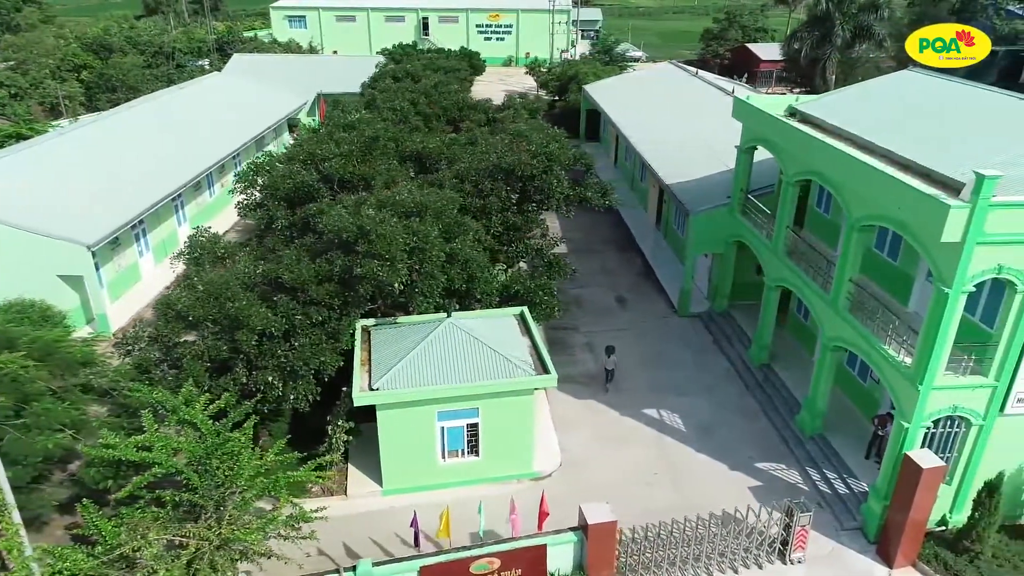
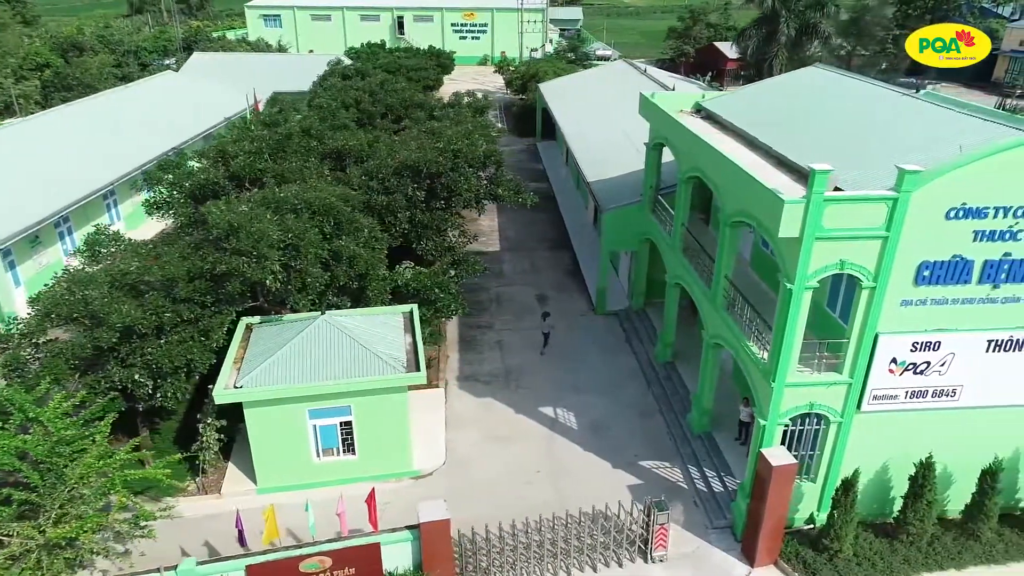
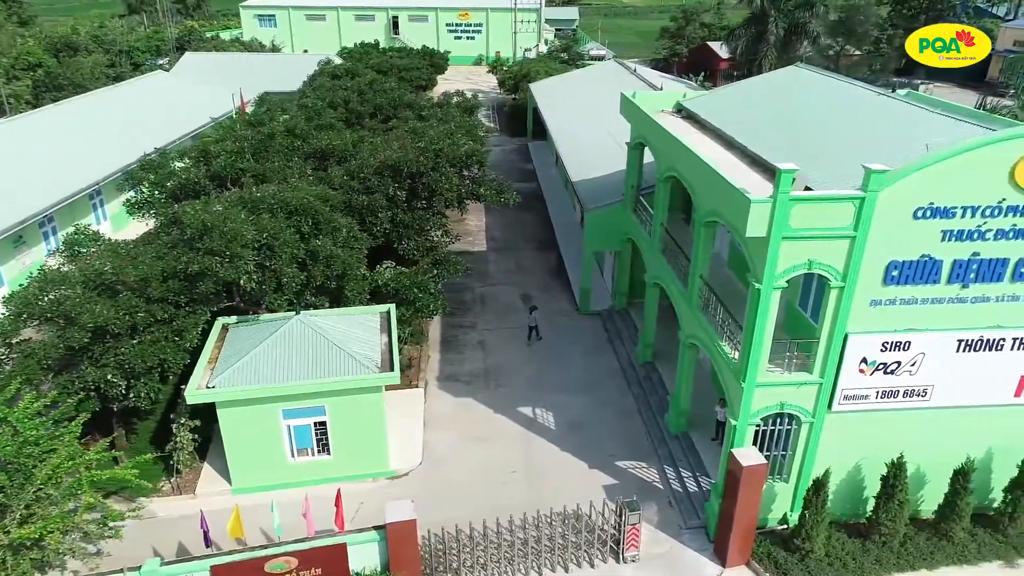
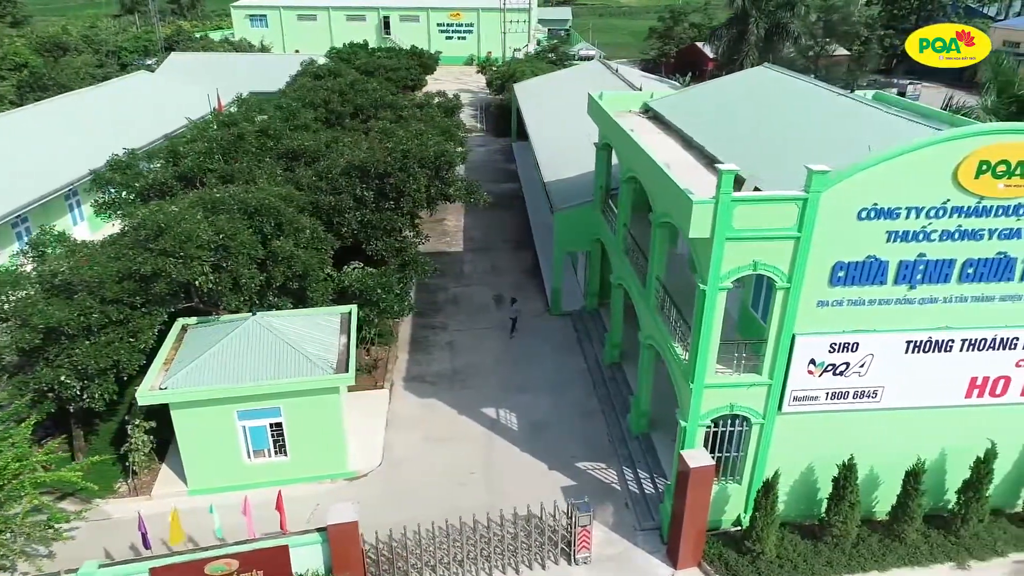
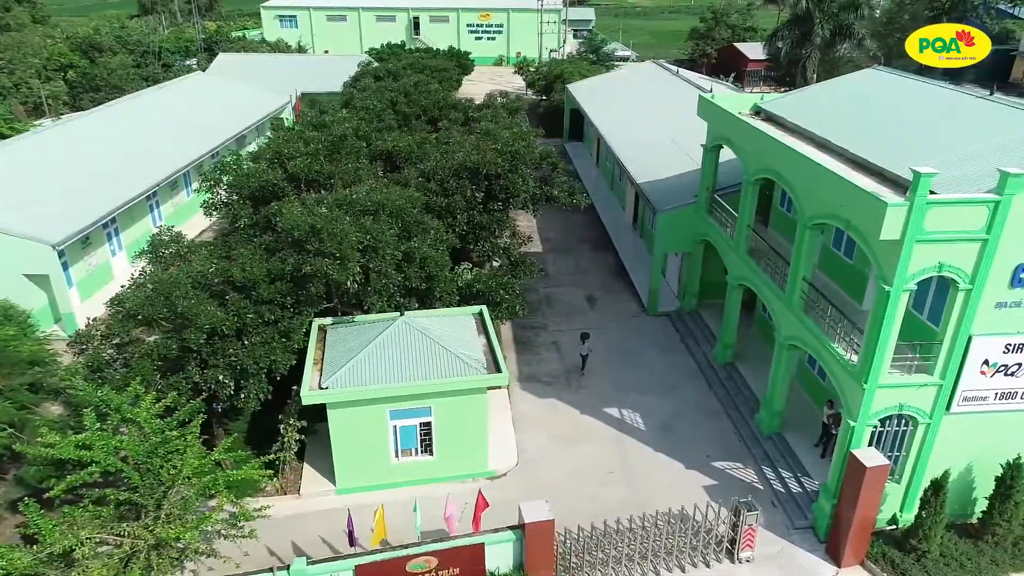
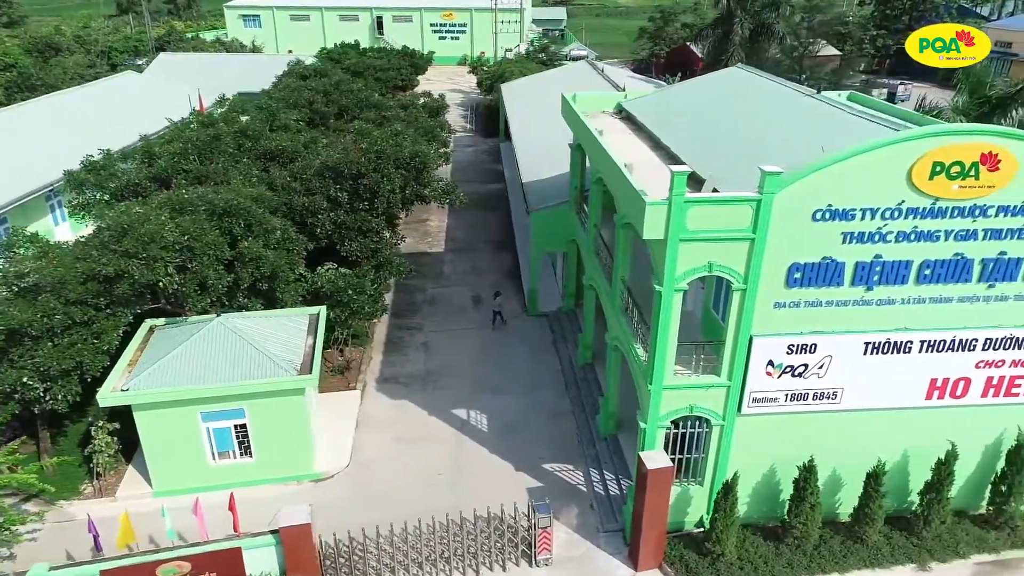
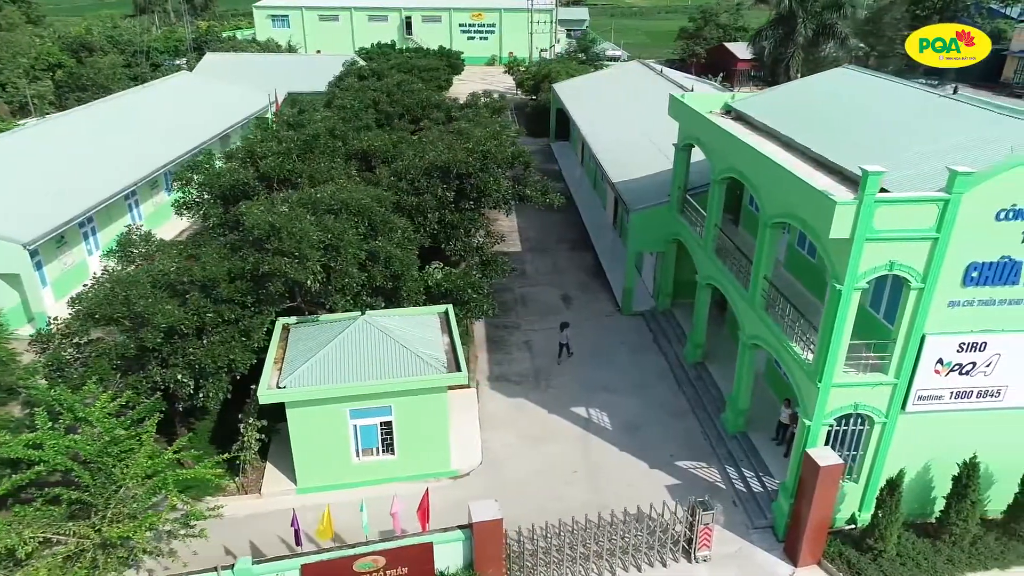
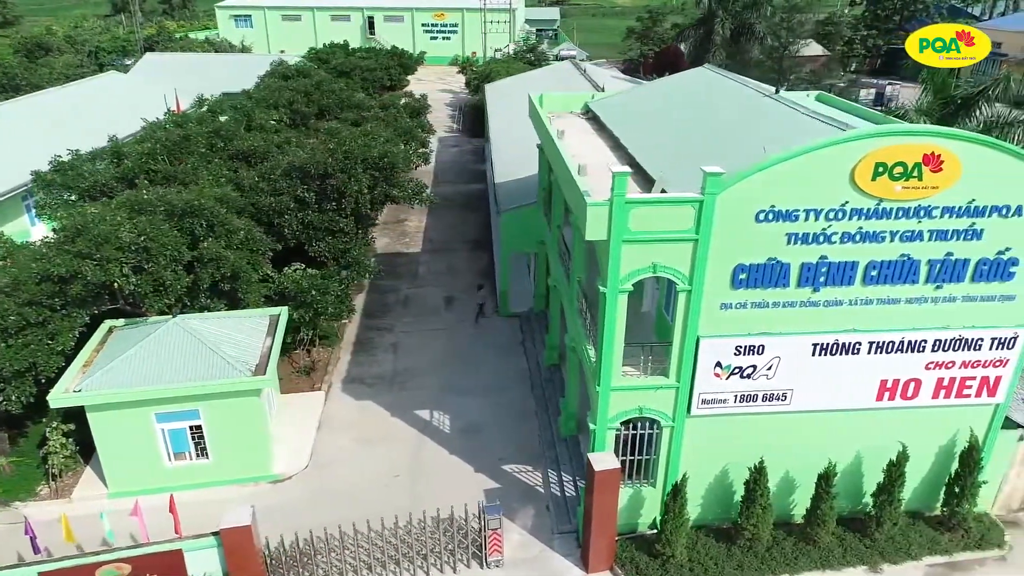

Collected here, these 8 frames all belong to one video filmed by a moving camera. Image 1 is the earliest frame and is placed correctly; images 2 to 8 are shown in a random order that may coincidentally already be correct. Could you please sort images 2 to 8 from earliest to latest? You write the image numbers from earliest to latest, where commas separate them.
5, 7, 2, 3, 4, 6, 8
